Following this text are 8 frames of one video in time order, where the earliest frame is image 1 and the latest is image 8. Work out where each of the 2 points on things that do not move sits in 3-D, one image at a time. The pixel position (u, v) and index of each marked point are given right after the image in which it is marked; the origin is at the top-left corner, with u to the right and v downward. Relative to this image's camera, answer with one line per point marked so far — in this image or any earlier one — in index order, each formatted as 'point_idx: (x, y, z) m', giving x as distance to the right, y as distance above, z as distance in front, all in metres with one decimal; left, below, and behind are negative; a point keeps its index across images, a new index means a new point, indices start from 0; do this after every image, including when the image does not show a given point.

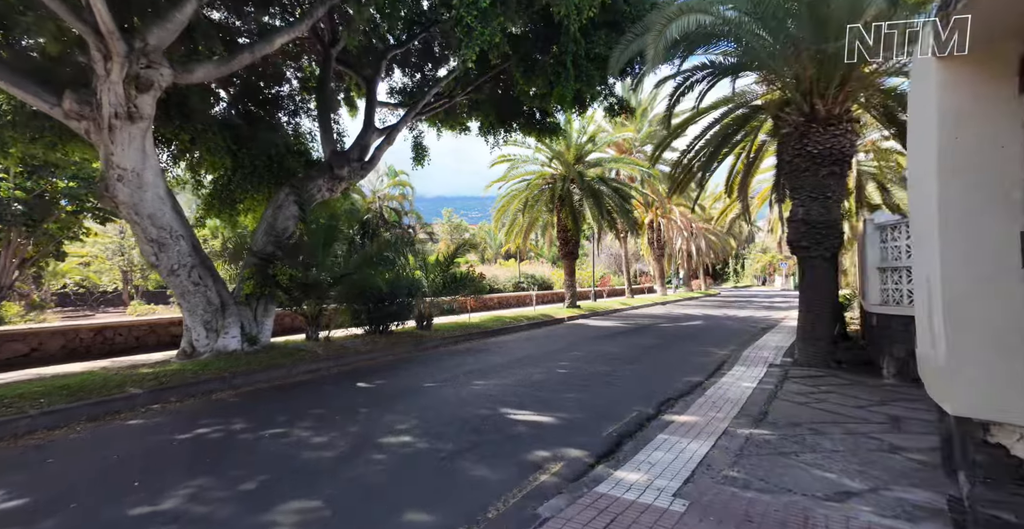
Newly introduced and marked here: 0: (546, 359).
0: (+0.6, -1.7, +9.2) m
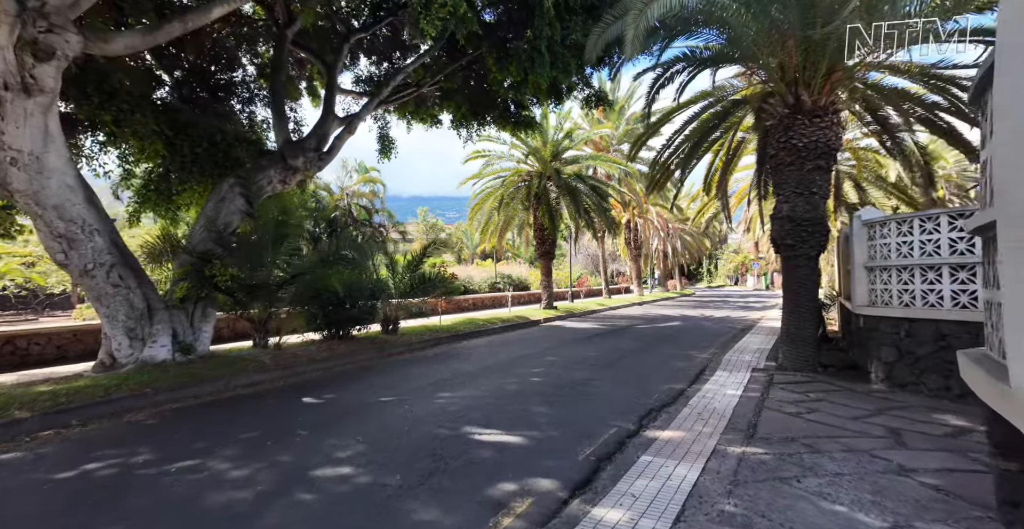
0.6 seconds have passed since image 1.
0: (+0.1, -1.7, +8.6) m
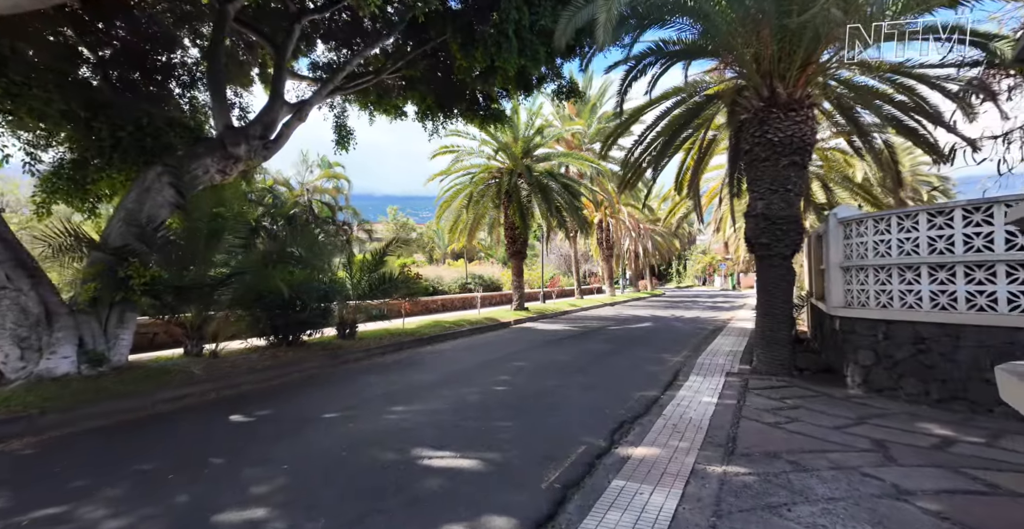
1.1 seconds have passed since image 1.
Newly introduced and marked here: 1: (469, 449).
0: (-0.4, -1.7, +8.1) m
1: (-0.4, -1.5, +4.3) m
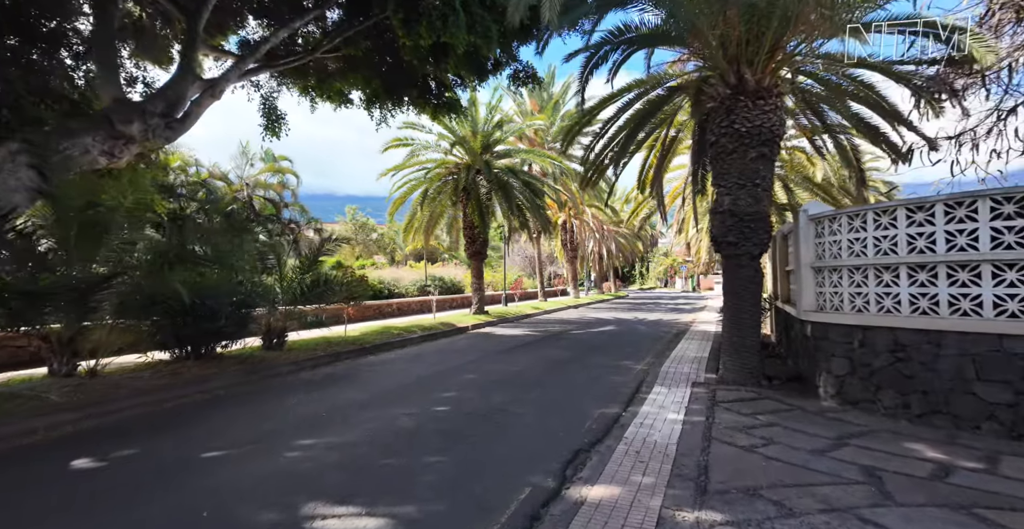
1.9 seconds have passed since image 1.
0: (-1.2, -1.7, +7.1) m
1: (-0.9, -1.5, +3.4) m
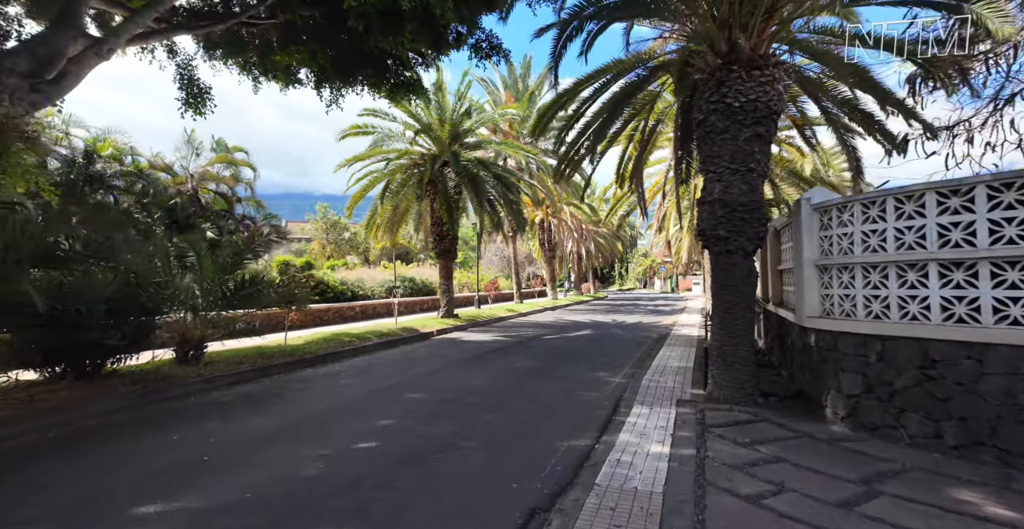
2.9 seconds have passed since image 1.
0: (-1.7, -1.7, +5.9) m
1: (-1.3, -1.5, +2.2) m
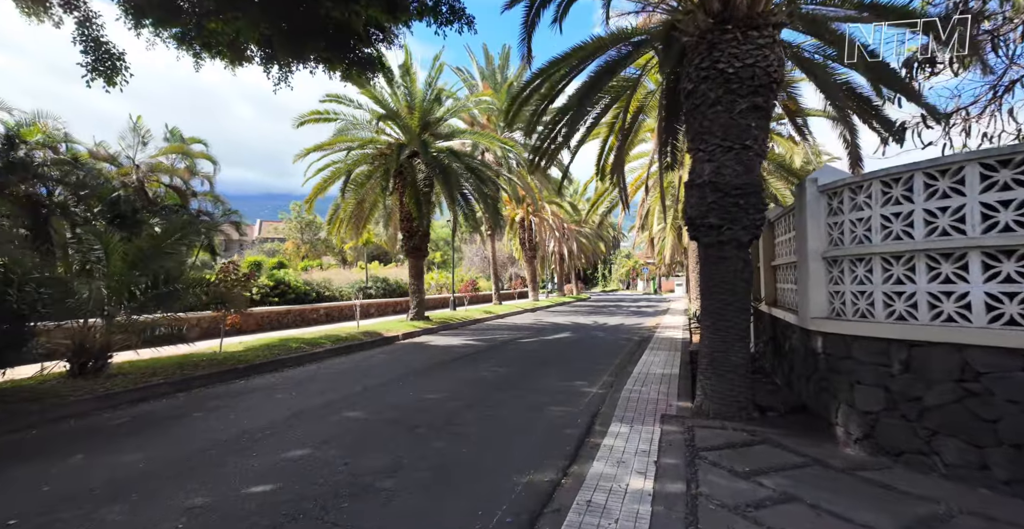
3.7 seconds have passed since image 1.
0: (-2.2, -1.6, +4.8) m
1: (-1.6, -1.4, +1.1) m
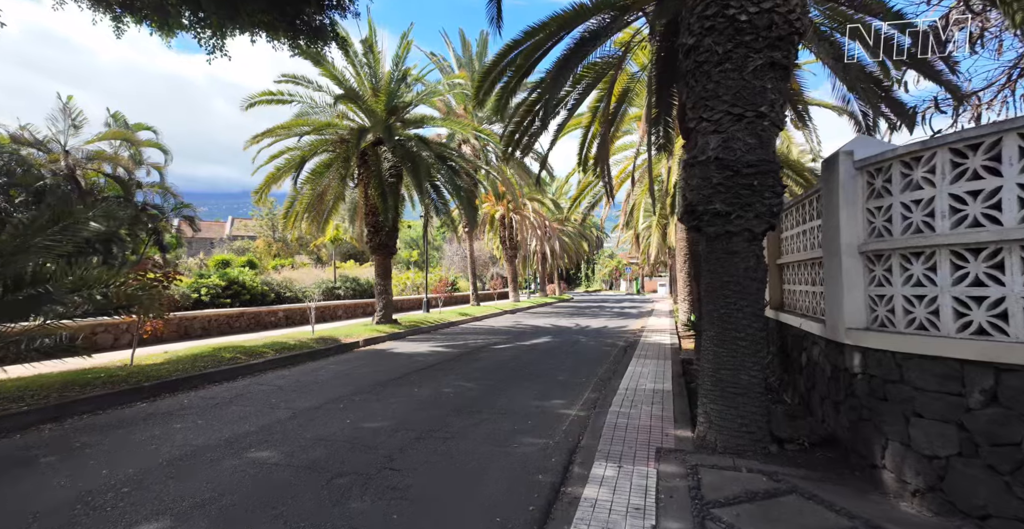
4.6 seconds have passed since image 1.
0: (-2.5, -1.5, +3.5) m
1: (-1.8, -1.4, -0.2) m
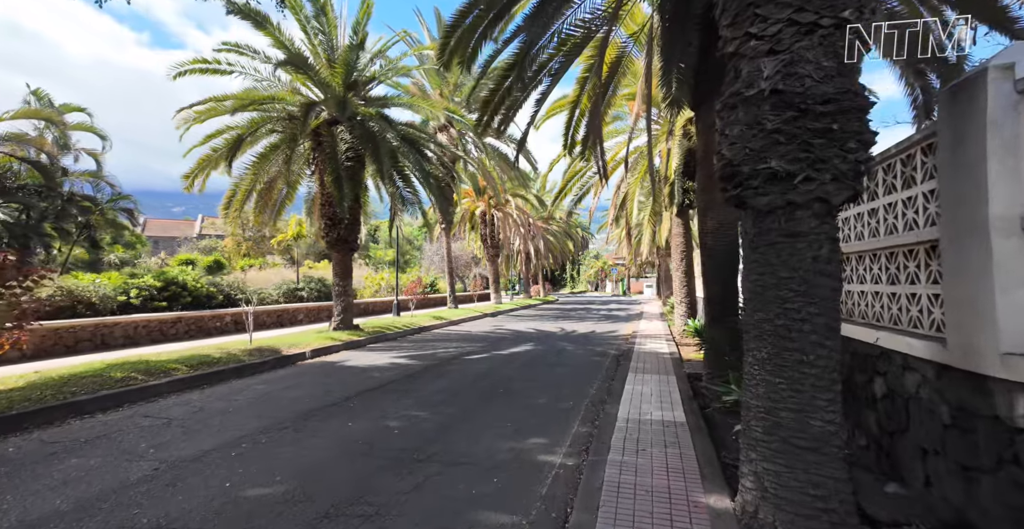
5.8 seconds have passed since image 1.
0: (-2.8, -1.5, +1.7) m
1: (-2.0, -1.3, -2.0) m
